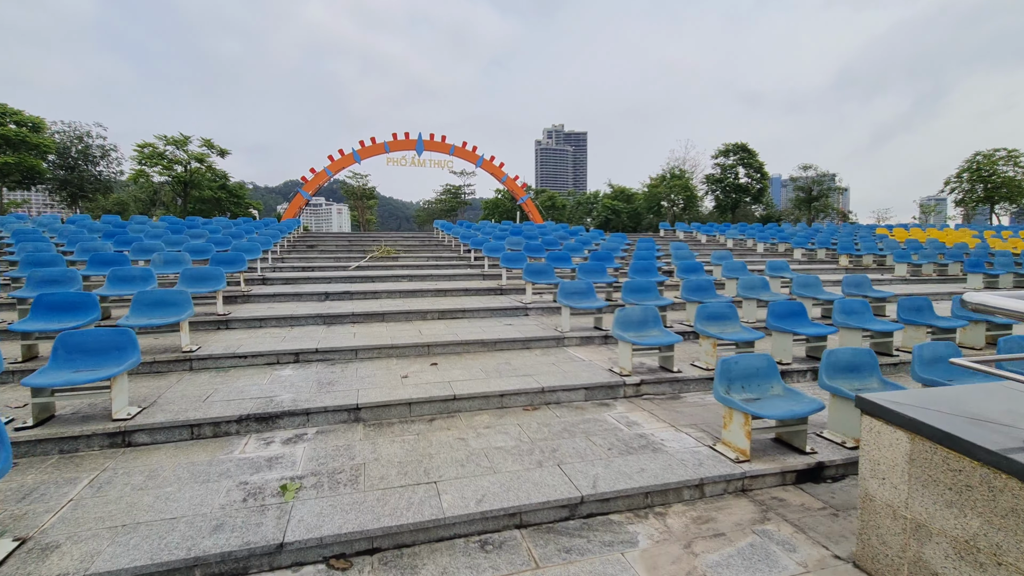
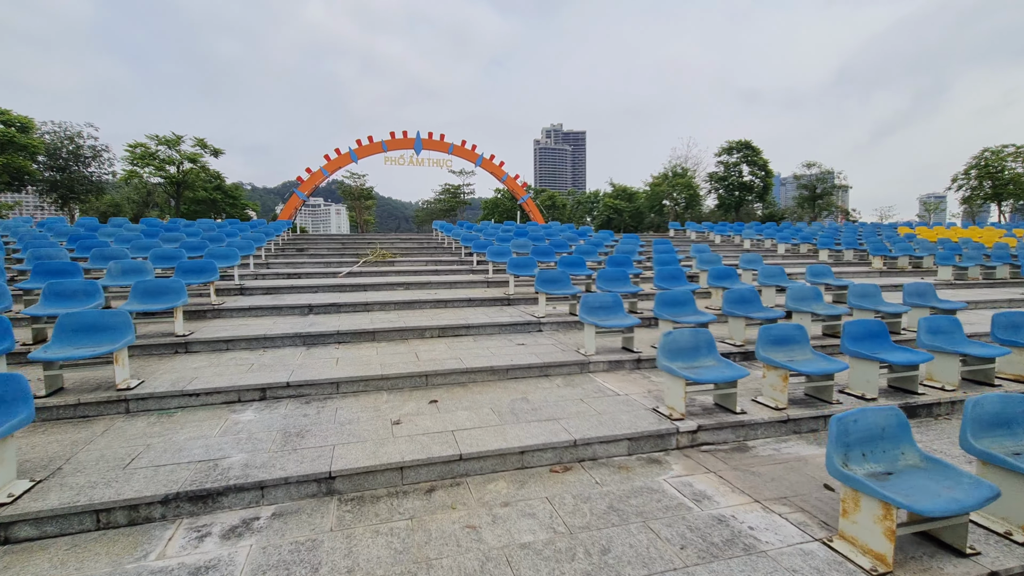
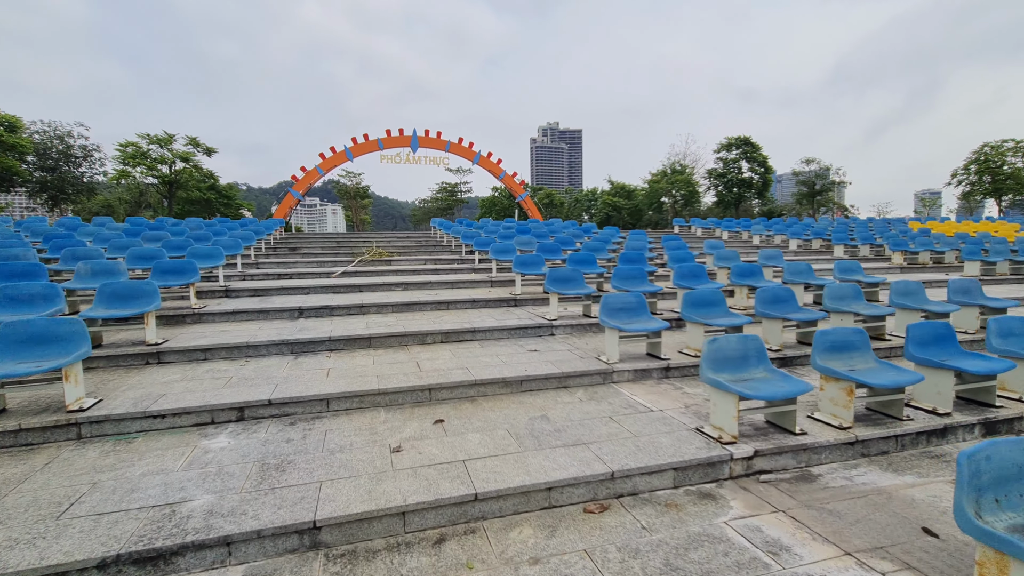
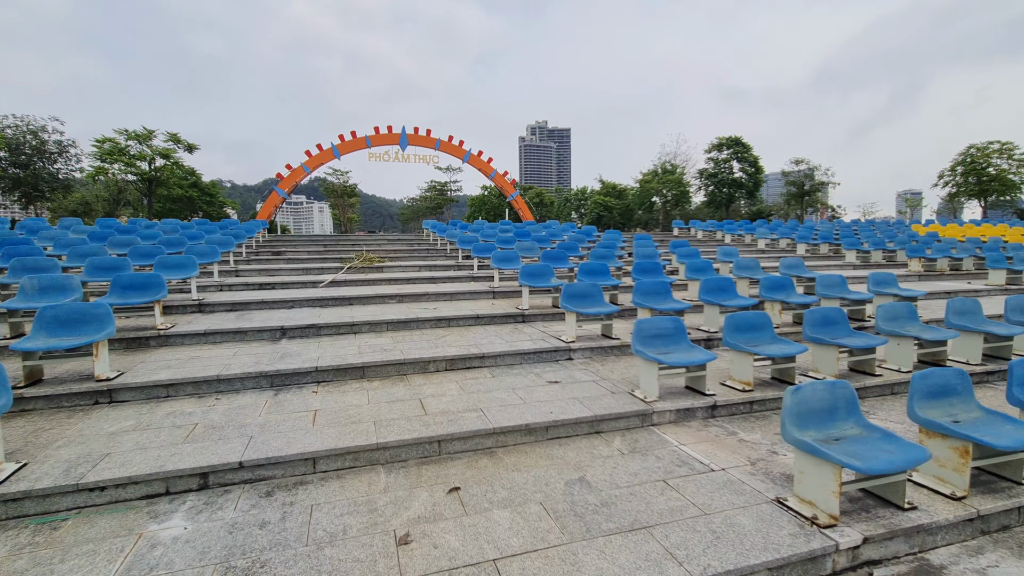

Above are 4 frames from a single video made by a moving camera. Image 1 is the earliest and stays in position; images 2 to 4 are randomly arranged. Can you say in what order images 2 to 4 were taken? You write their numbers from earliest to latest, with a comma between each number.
2, 3, 4
